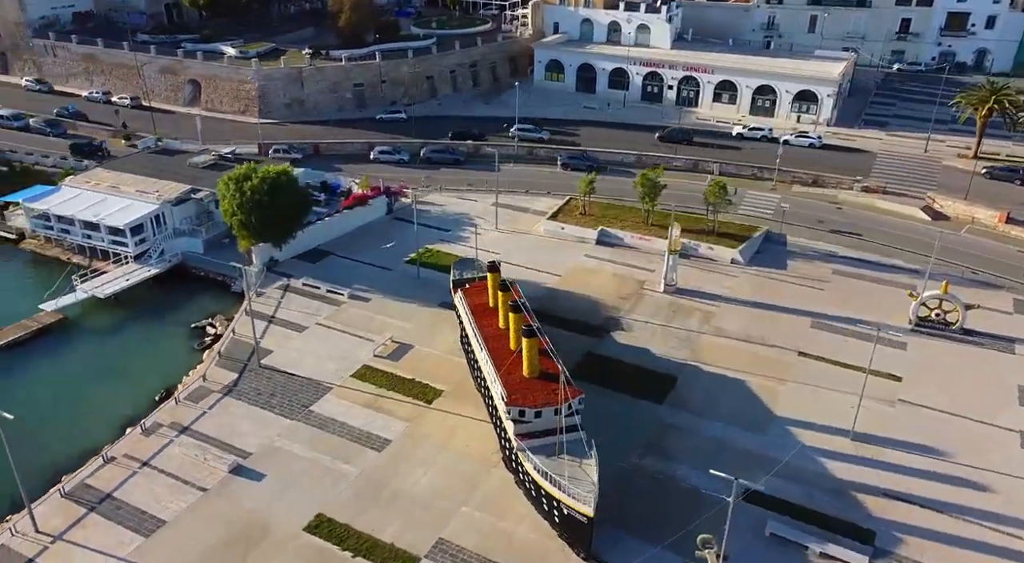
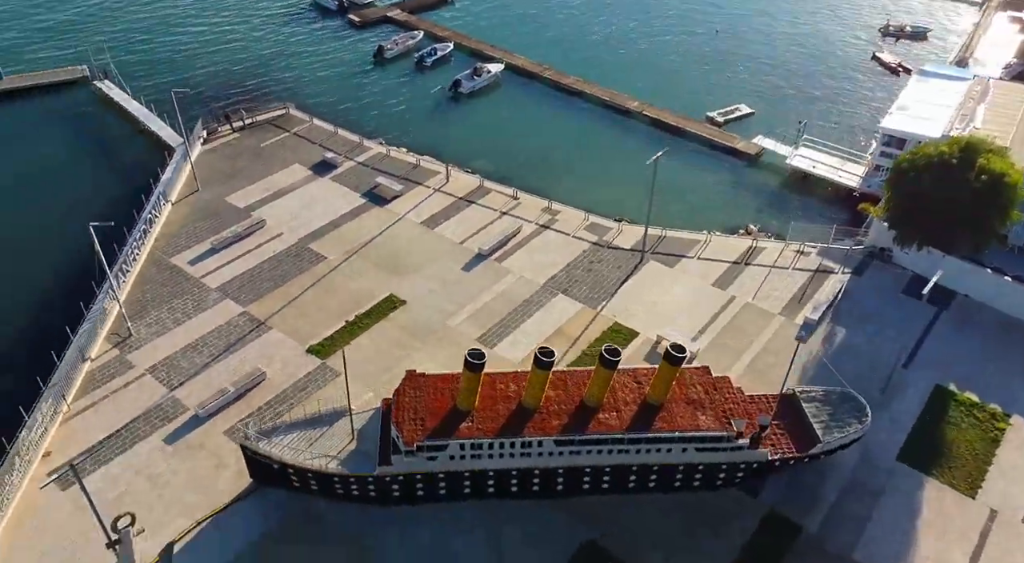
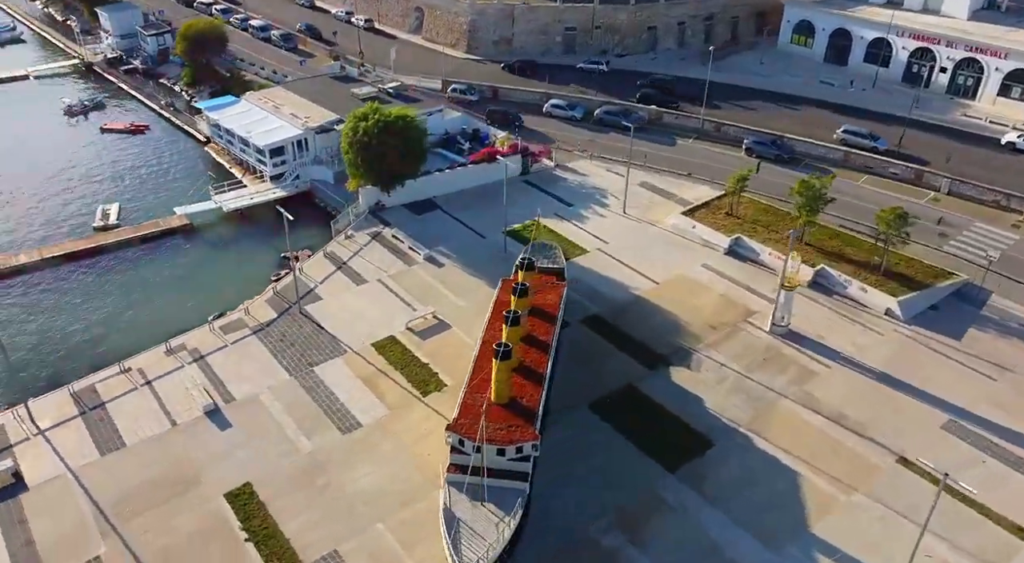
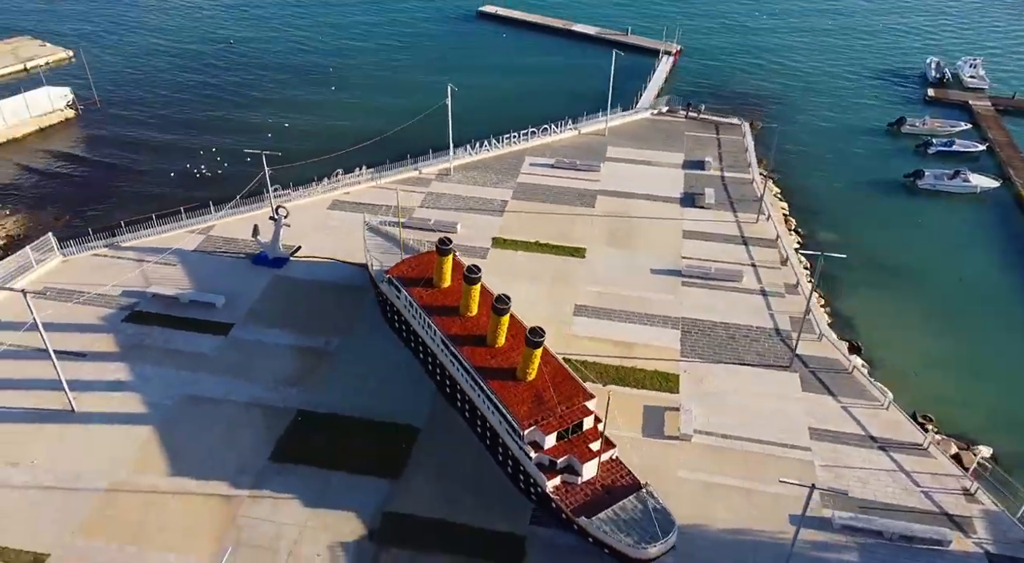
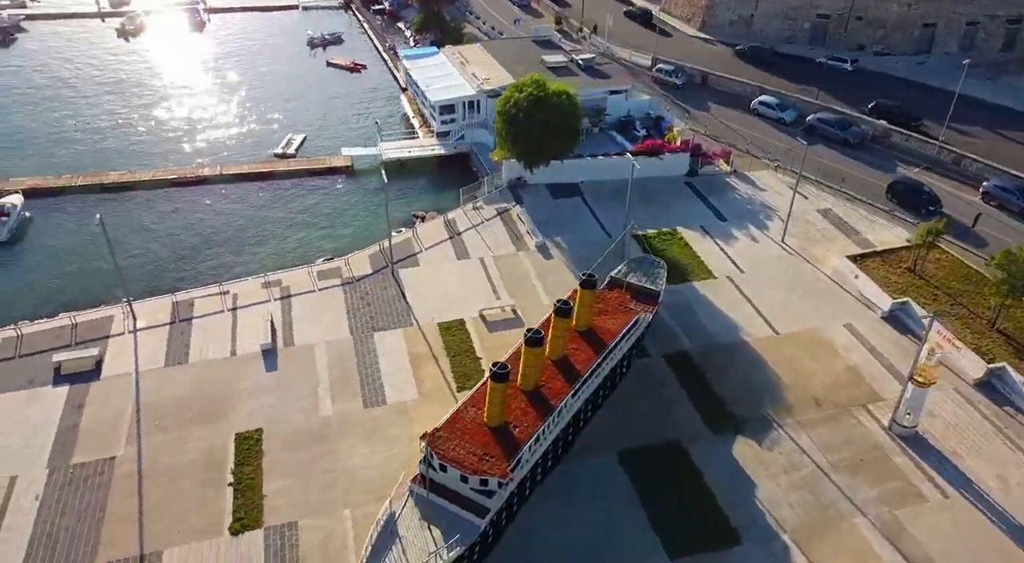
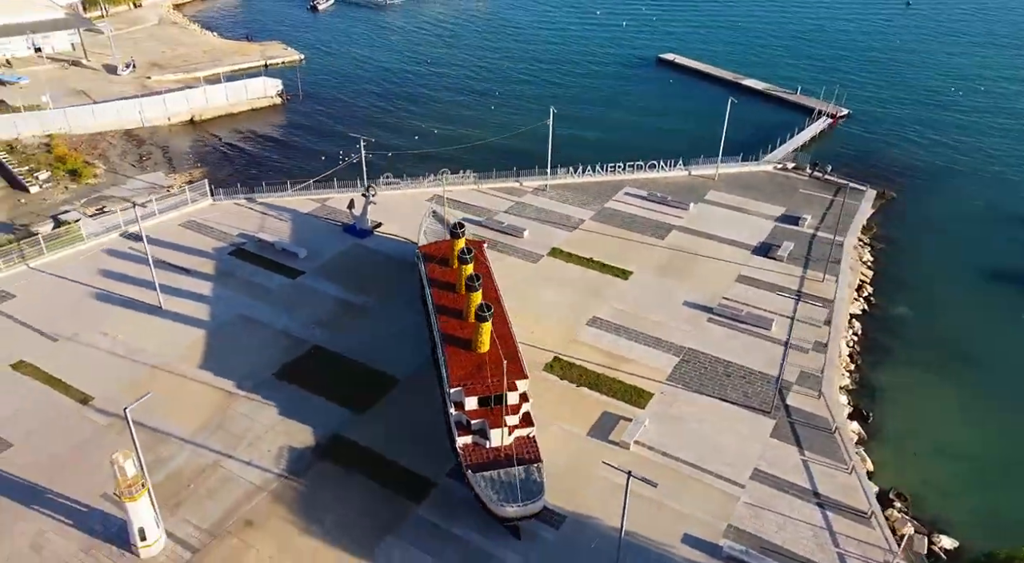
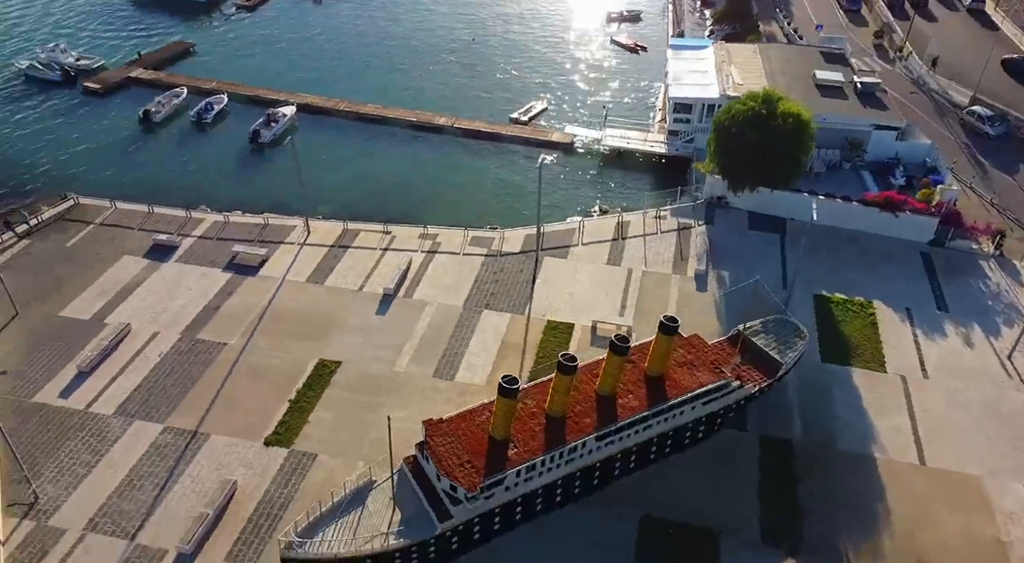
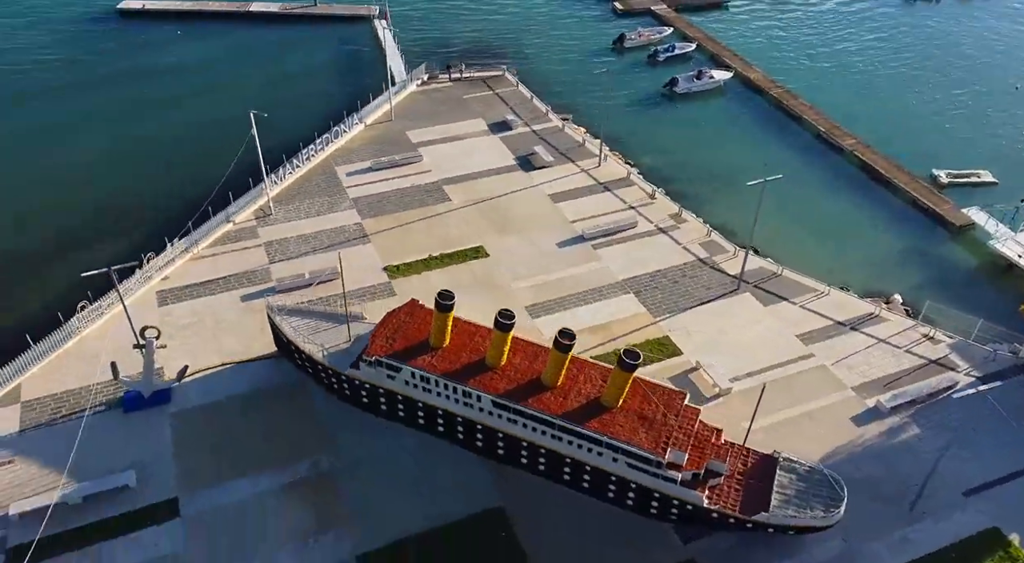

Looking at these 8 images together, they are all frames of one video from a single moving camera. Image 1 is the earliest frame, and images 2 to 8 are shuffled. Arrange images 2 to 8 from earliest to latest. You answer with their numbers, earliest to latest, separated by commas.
3, 5, 7, 2, 8, 4, 6
